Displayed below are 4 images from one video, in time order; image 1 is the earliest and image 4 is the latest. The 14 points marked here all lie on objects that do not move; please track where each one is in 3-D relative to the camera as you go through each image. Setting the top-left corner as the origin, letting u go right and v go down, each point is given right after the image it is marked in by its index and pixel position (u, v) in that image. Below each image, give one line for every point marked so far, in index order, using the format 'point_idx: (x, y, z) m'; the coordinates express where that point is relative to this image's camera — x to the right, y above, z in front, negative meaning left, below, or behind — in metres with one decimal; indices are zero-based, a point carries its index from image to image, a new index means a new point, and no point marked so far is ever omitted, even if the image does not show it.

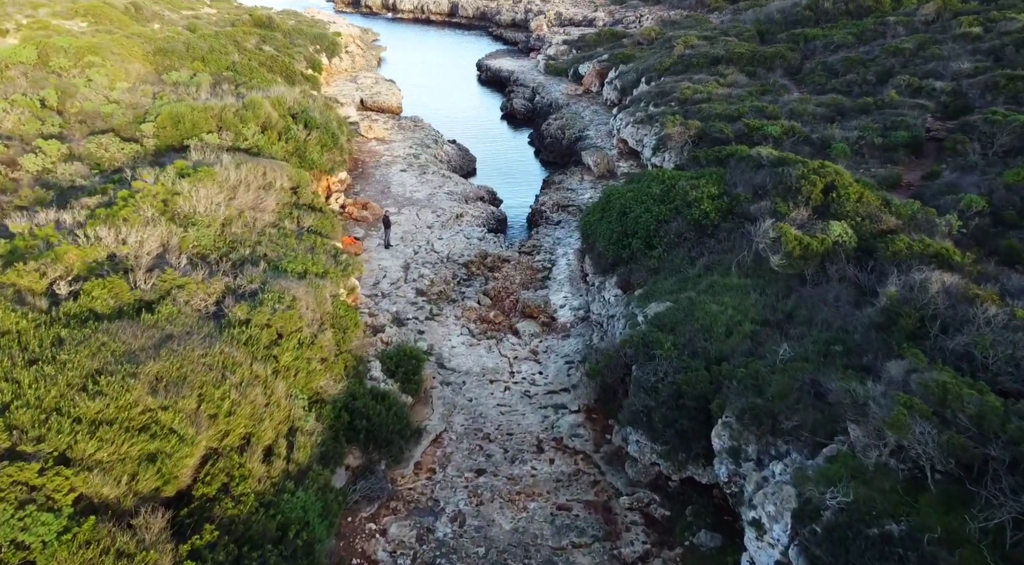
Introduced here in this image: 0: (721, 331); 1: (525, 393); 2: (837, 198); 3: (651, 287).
0: (+4.2, -1.0, +15.2) m
1: (+0.3, -2.8, +19.0) m
2: (+7.6, +2.0, +17.8) m
3: (+3.5, -0.1, +19.0) m
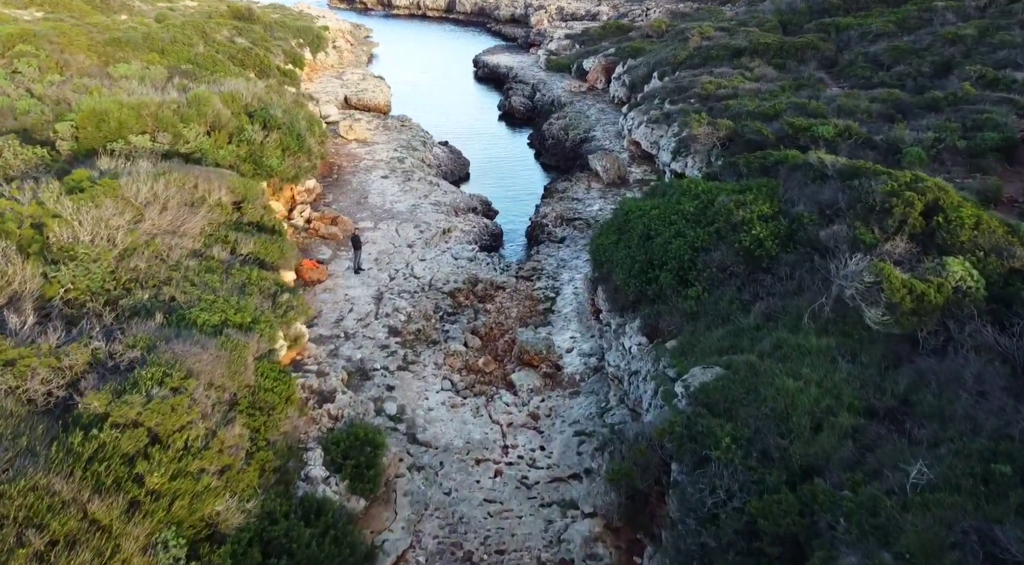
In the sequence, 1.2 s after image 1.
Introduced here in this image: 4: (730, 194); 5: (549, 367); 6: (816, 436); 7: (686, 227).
0: (+4.0, -2.0, +10.5) m
1: (+0.2, -3.7, +14.3) m
2: (+7.5, +1.0, +13.1) m
3: (+3.3, -1.1, +14.3) m
4: (+5.0, +2.0, +17.5) m
5: (+0.9, -2.1, +18.3) m
6: (+4.1, -2.1, +10.3) m
7: (+3.9, +1.2, +16.8) m
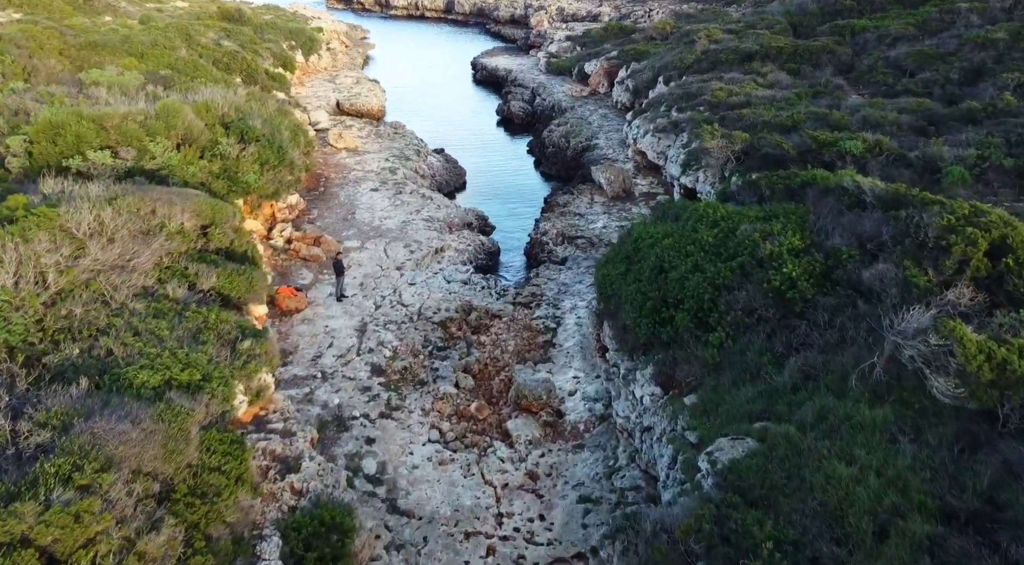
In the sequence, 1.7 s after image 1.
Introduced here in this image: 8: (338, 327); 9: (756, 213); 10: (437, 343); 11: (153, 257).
0: (+4.0, -2.8, +8.5) m
1: (+0.1, -4.5, +12.3) m
2: (+7.4, +0.2, +11.1) m
3: (+3.2, -1.9, +12.3) m
4: (+4.9, +1.2, +15.5) m
5: (+0.8, -2.8, +16.4) m
6: (+4.0, -2.9, +8.3) m
7: (+3.8, +0.4, +14.8) m
8: (-4.6, -1.2, +19.8) m
9: (+5.2, +1.5, +16.0) m
10: (-1.9, -1.6, +19.6) m
11: (-7.0, +0.5, +14.9) m
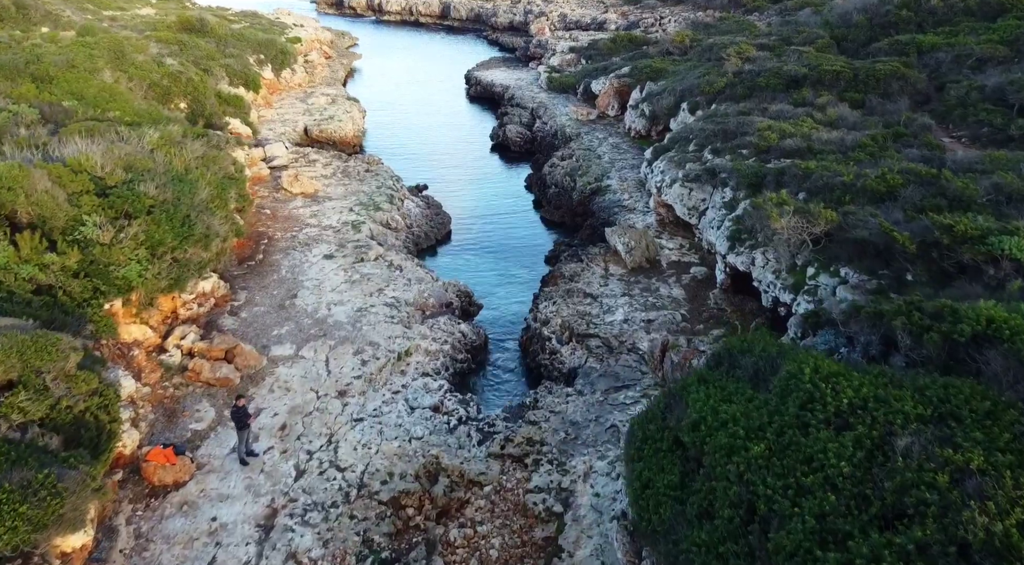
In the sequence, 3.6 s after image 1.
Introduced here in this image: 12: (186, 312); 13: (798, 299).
0: (+3.7, -5.6, +1.7) m
1: (-0.2, -7.4, +5.5) m
2: (+7.1, -2.7, +4.3) m
3: (+3.0, -4.8, +5.5) m
4: (+4.7, -1.7, +8.7) m
5: (+0.5, -5.8, +9.6) m
6: (+3.8, -5.8, +1.5) m
7: (+3.5, -2.5, +8.0) m
8: (-4.8, -4.1, +13.1) m
9: (+4.9, -1.4, +9.2) m
10: (-2.2, -4.5, +12.8) m
11: (-7.3, -2.4, +8.1) m
12: (-7.9, -0.7, +18.5) m
13: (+6.3, -0.4, +16.8) m
